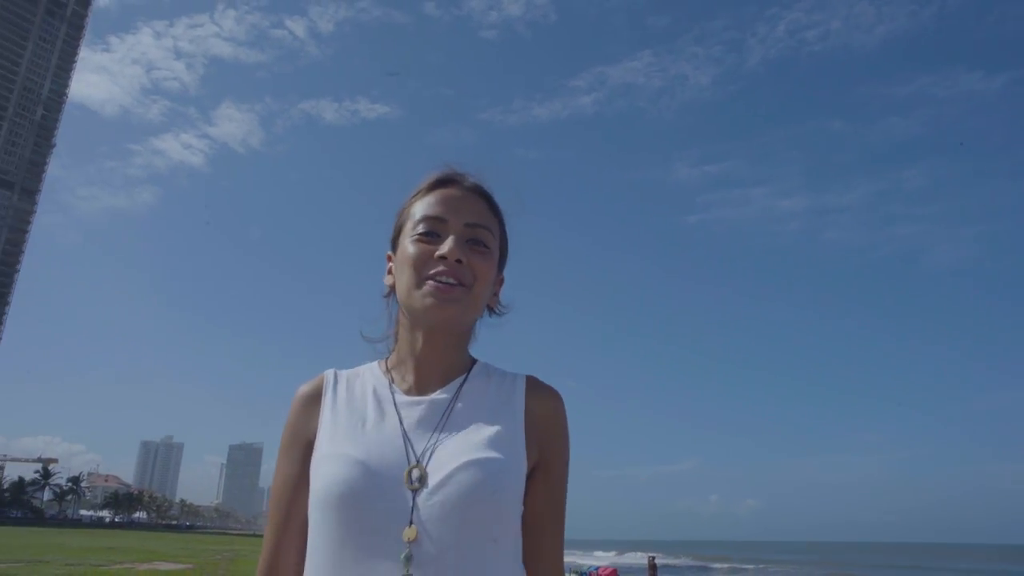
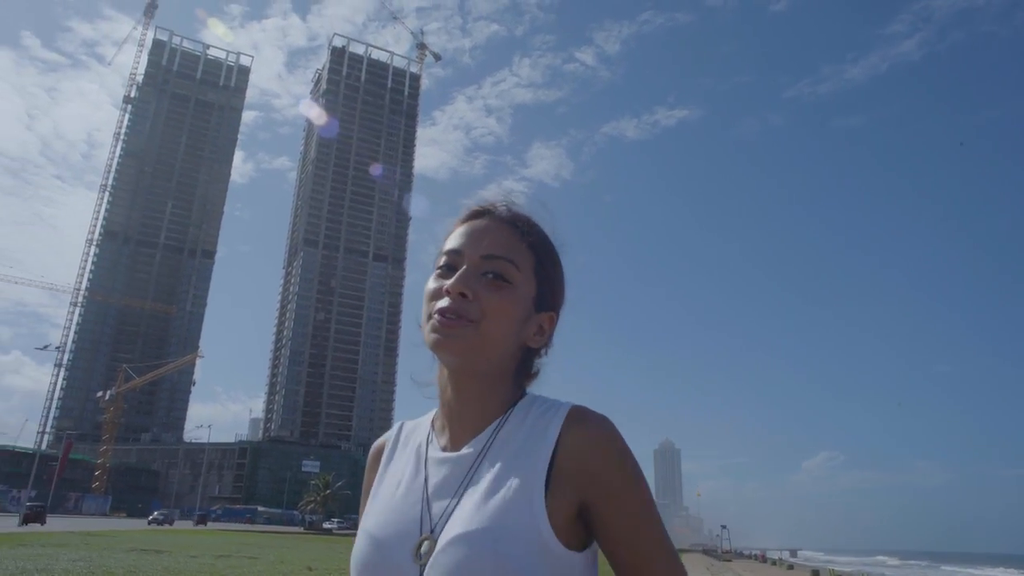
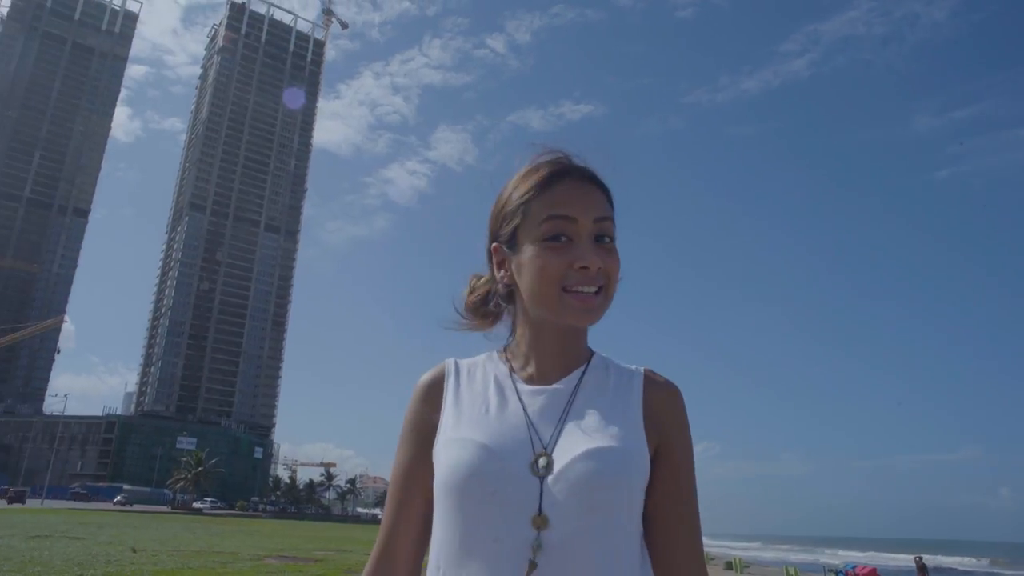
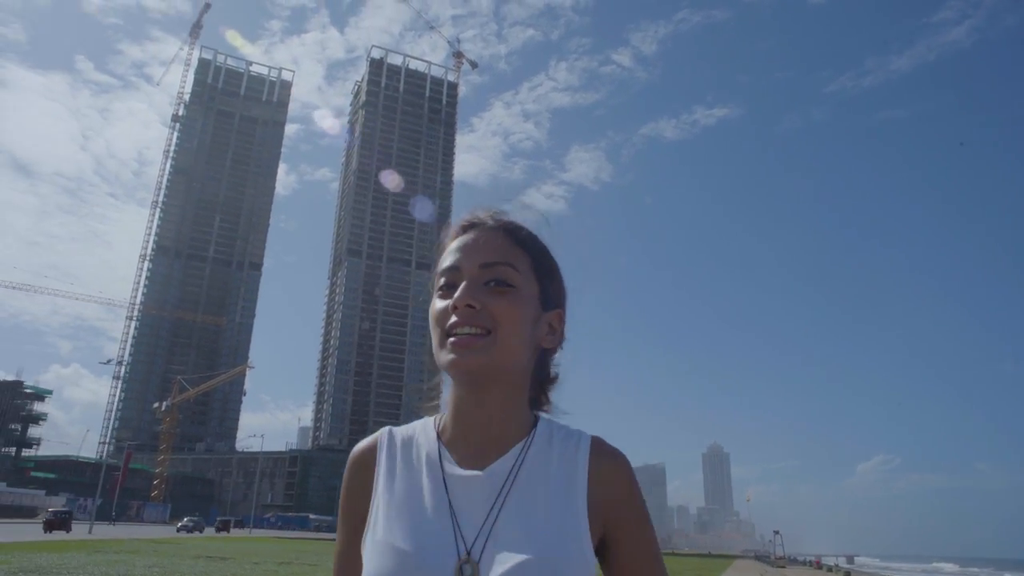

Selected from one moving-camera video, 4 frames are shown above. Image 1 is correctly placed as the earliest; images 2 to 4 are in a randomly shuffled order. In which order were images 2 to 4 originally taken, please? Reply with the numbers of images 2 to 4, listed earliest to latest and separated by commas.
3, 2, 4
